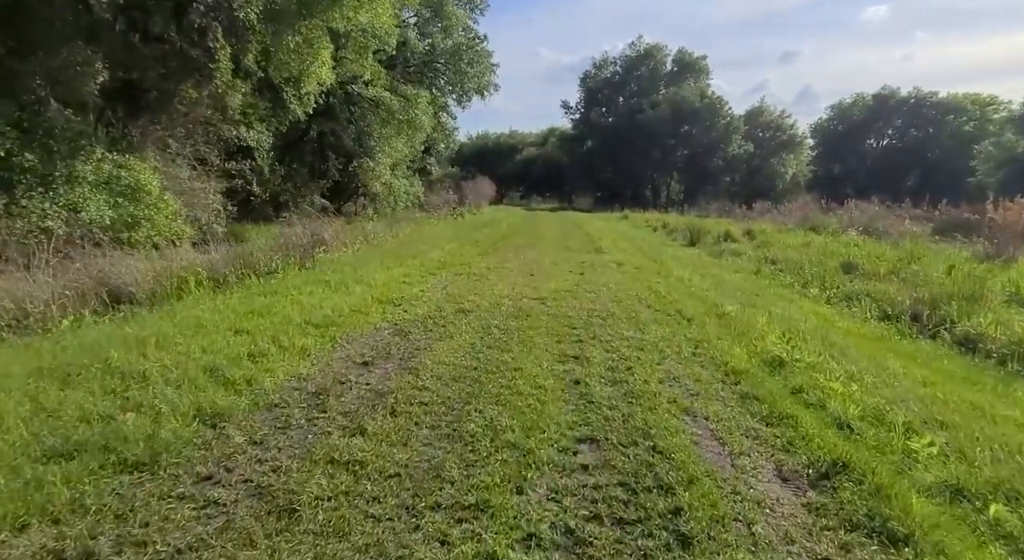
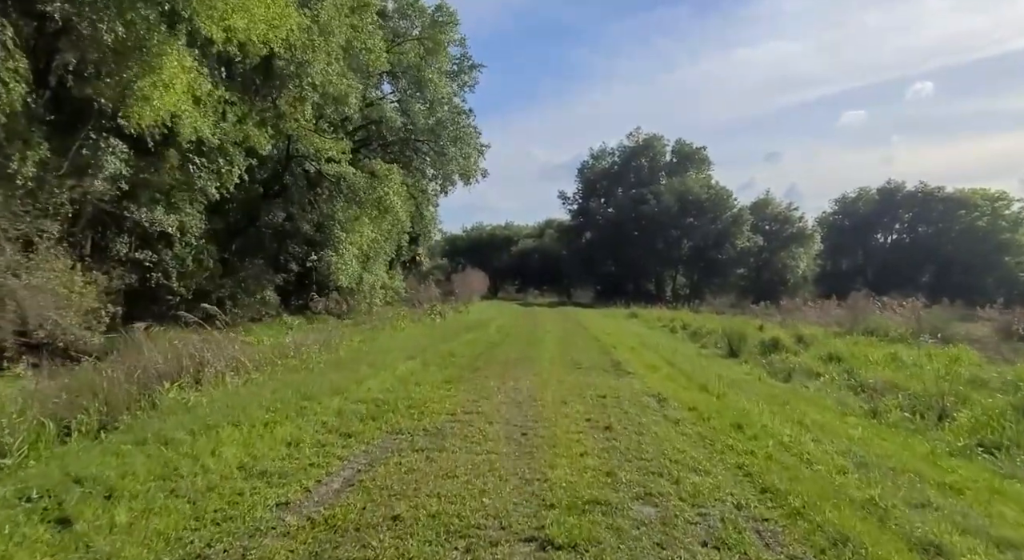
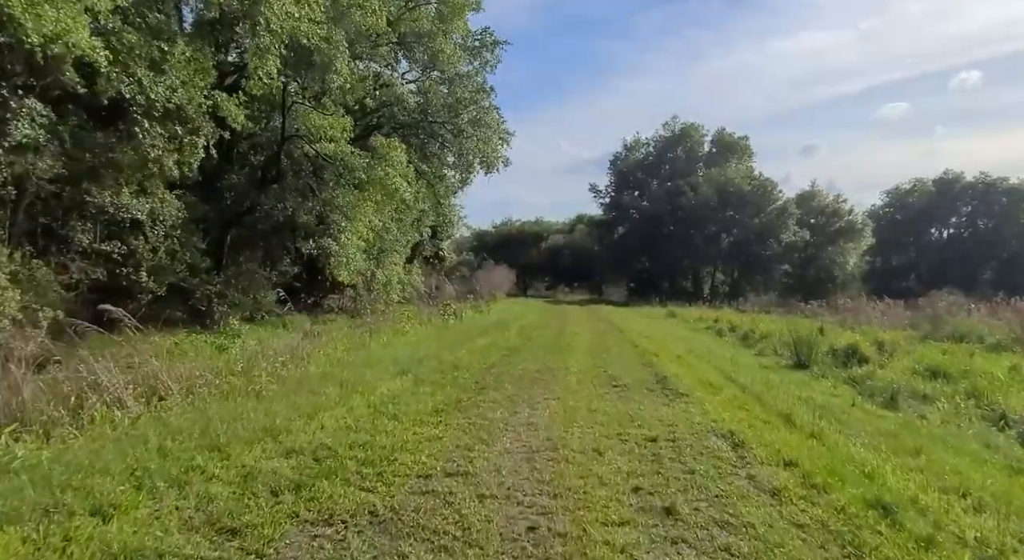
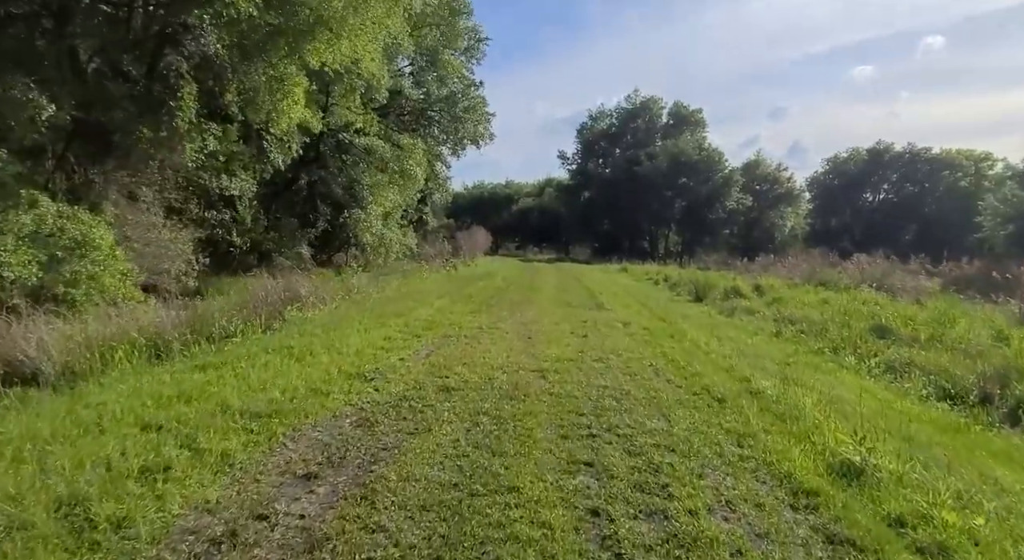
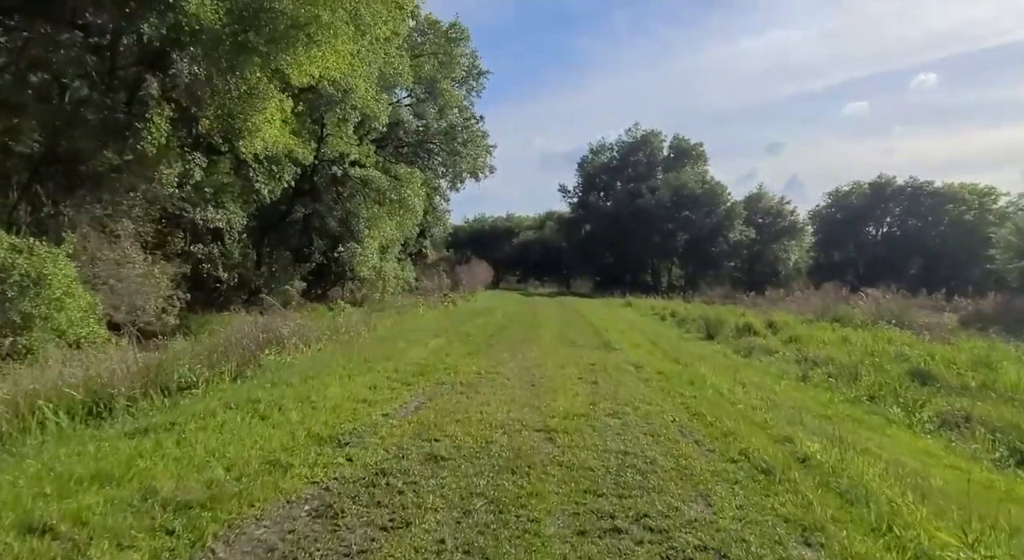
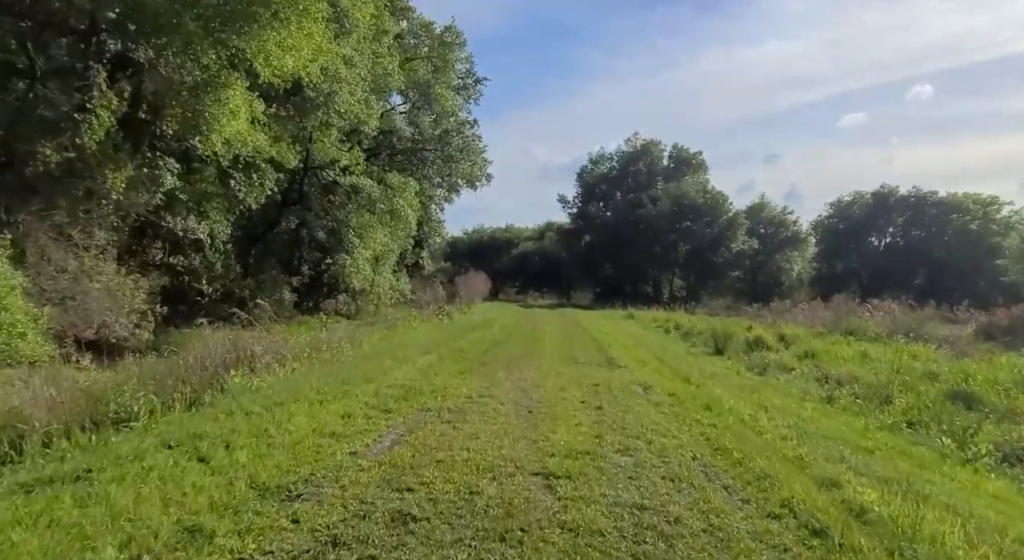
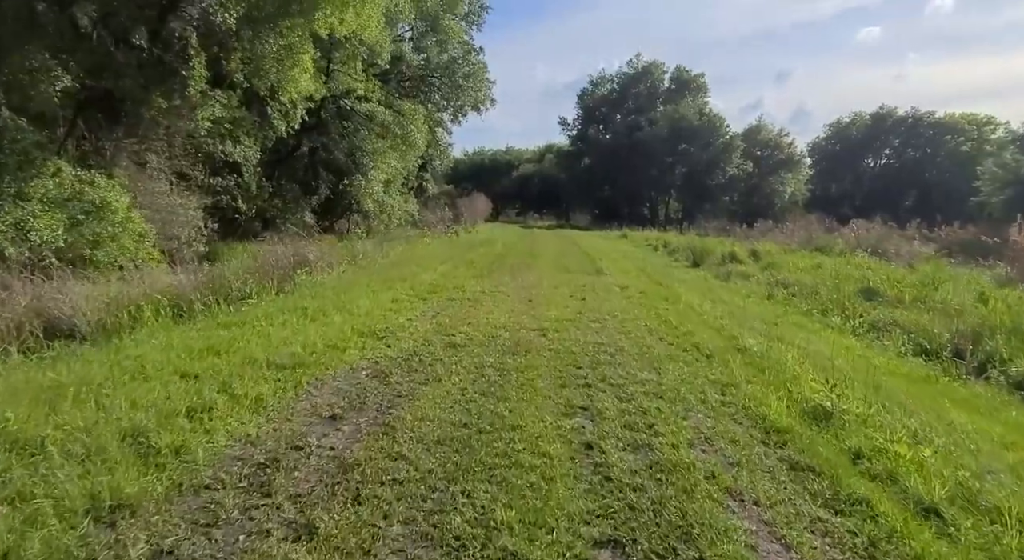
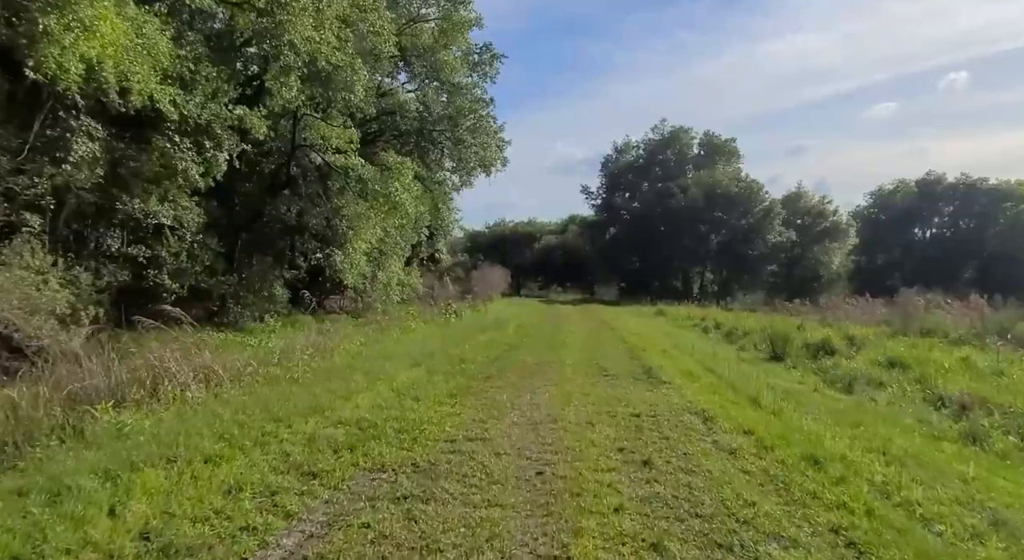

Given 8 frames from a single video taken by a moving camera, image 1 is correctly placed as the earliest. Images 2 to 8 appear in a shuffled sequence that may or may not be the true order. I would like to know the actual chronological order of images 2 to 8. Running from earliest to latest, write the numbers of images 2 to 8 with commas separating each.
7, 4, 5, 6, 2, 8, 3
